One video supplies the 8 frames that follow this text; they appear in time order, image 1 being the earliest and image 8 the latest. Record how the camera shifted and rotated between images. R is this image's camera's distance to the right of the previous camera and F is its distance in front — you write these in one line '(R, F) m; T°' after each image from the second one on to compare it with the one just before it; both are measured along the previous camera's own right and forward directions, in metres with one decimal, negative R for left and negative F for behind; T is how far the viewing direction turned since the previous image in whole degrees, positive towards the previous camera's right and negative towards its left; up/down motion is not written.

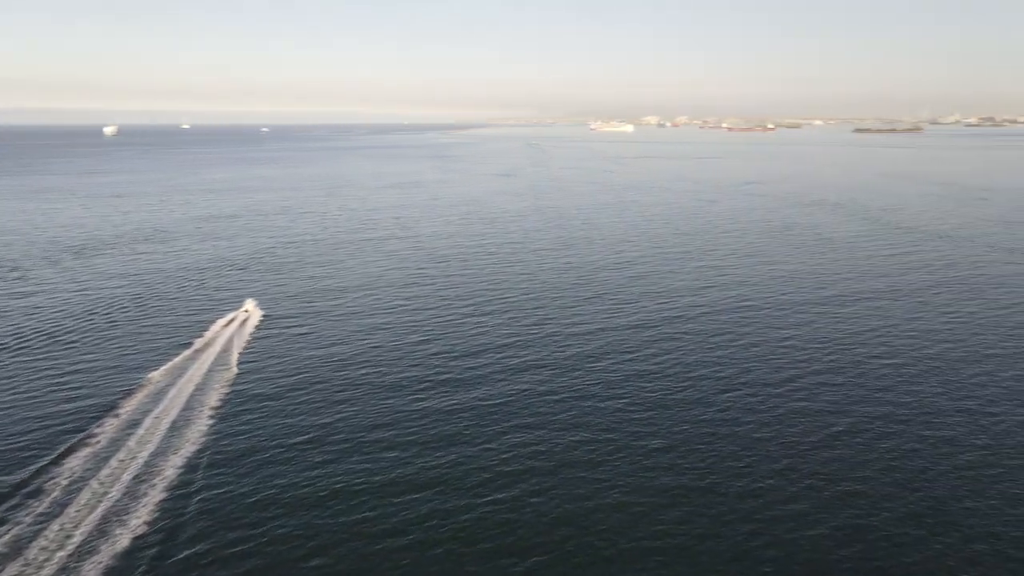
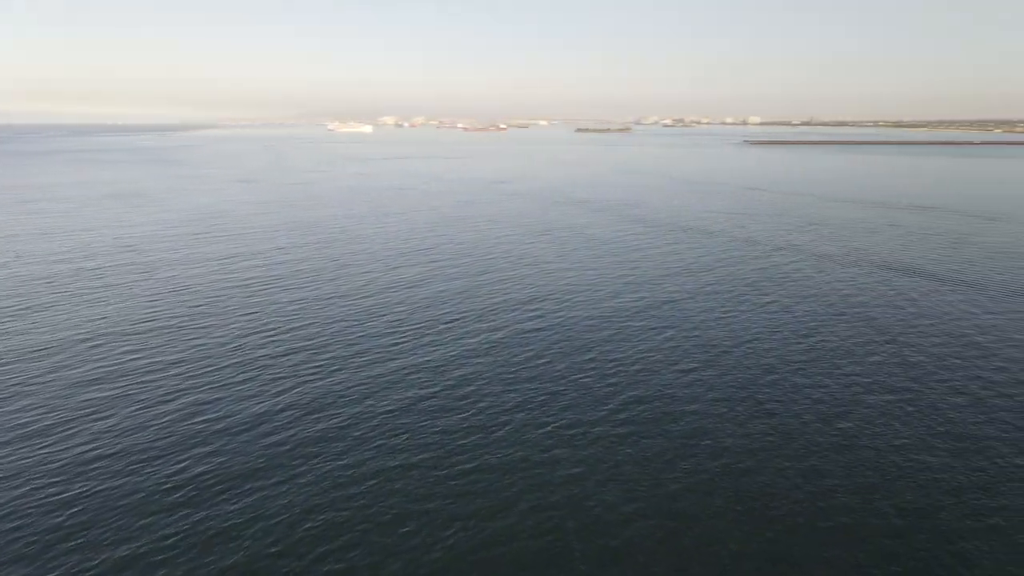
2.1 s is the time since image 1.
(-1.3, +5.6) m; +19°
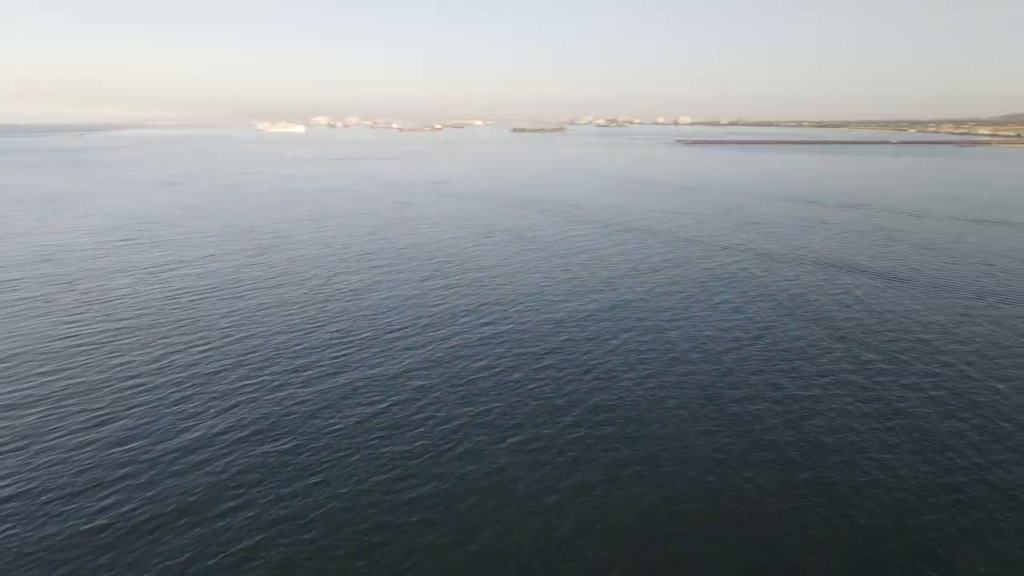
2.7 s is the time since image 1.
(+2.7, -3.7) m; -16°
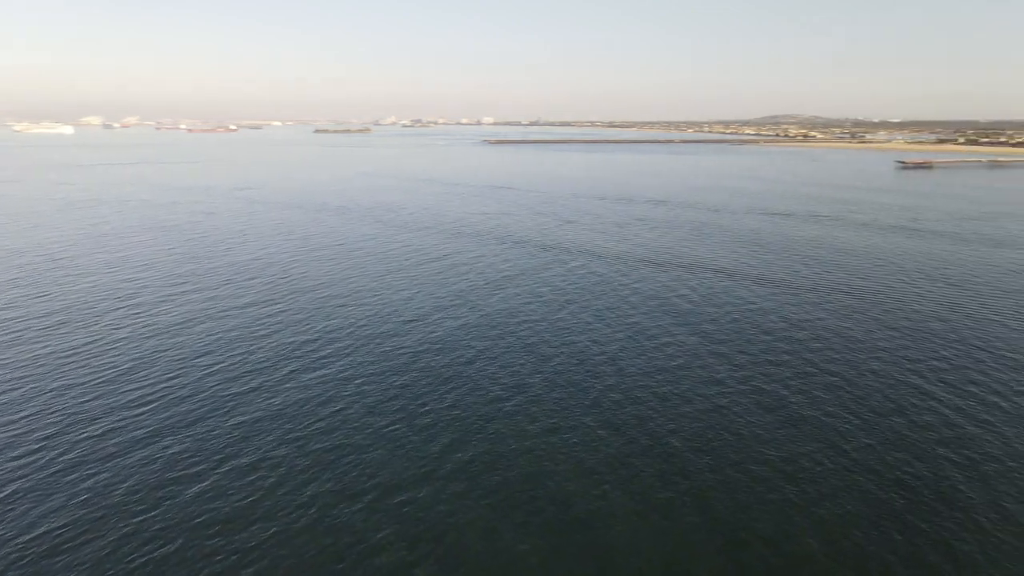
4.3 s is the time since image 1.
(-1.3, +3.2) m; +14°
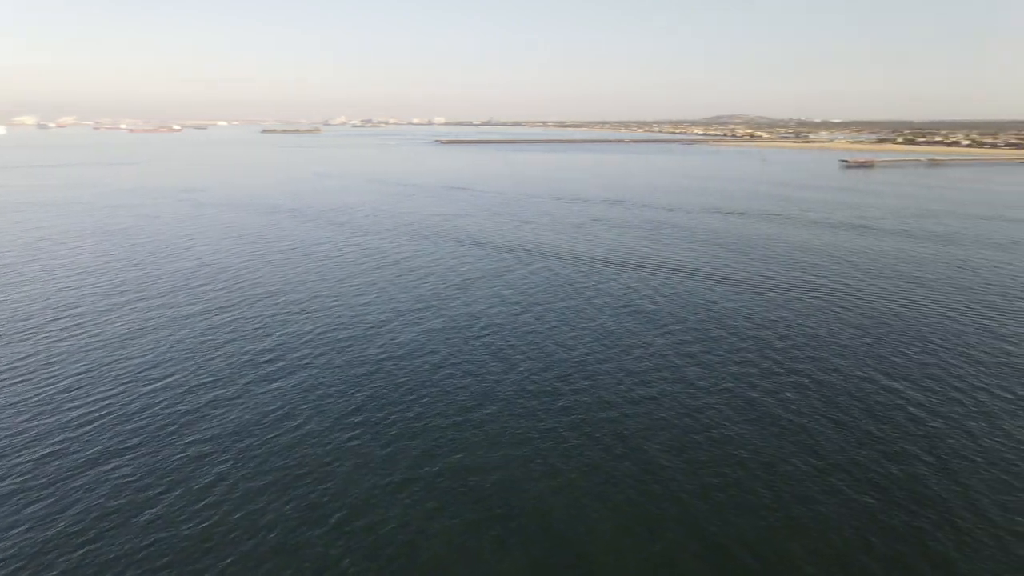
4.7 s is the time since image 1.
(+3.0, -3.9) m; -16°
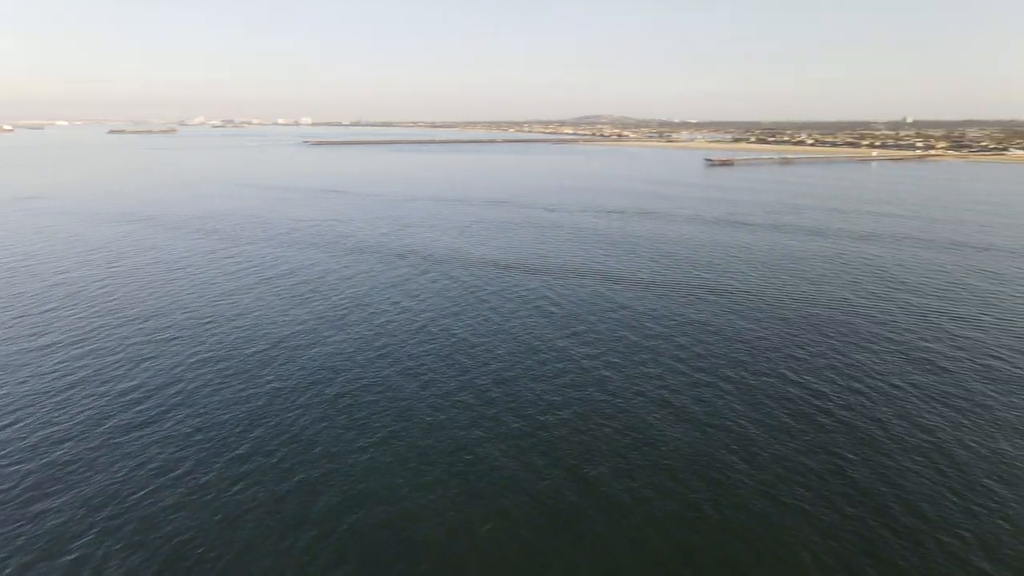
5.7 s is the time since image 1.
(-1.1, +2.0) m; +10°
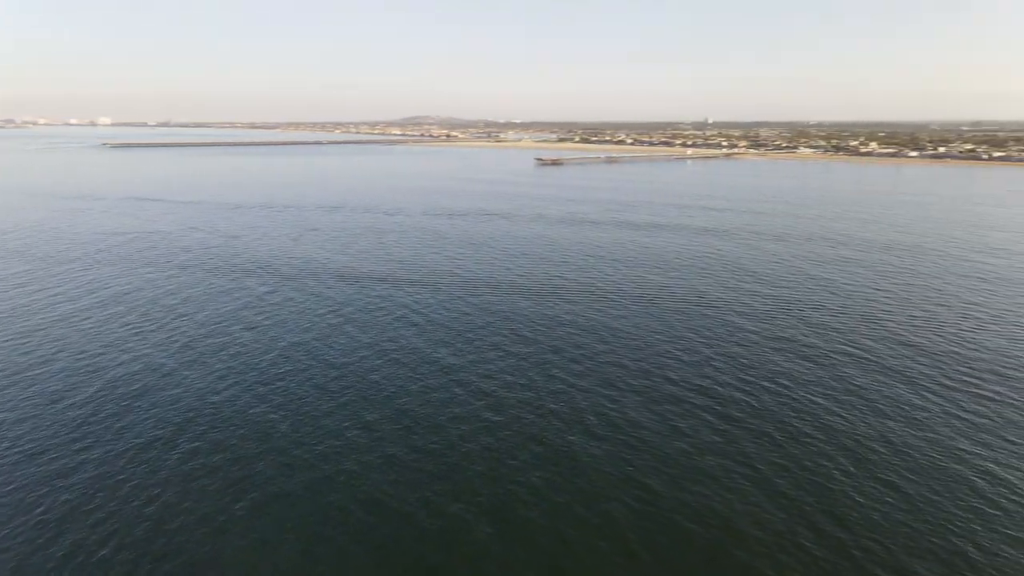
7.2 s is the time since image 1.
(-1.5, +2.7) m; +13°
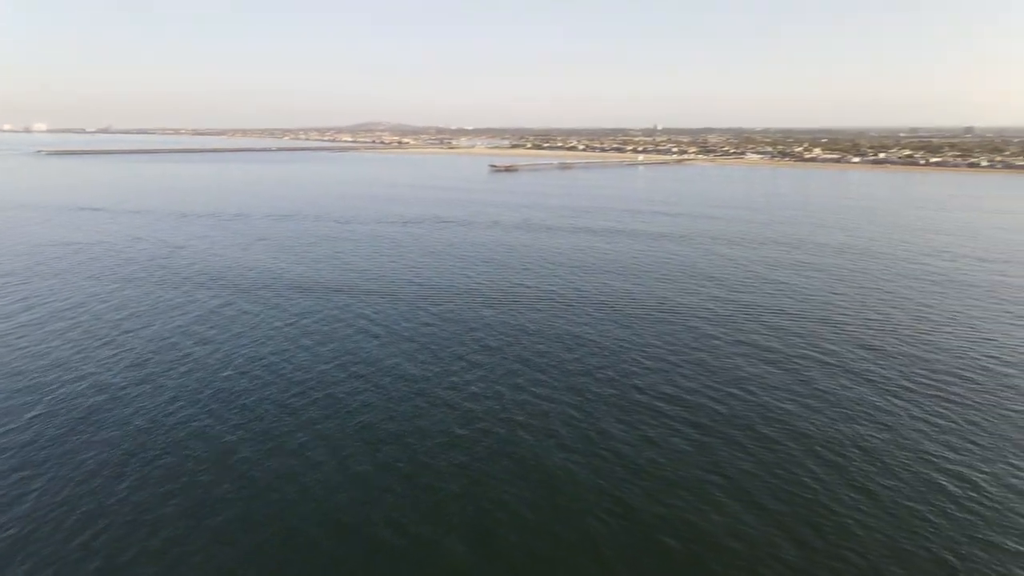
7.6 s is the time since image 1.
(+1.6, -5.2) m; -10°
